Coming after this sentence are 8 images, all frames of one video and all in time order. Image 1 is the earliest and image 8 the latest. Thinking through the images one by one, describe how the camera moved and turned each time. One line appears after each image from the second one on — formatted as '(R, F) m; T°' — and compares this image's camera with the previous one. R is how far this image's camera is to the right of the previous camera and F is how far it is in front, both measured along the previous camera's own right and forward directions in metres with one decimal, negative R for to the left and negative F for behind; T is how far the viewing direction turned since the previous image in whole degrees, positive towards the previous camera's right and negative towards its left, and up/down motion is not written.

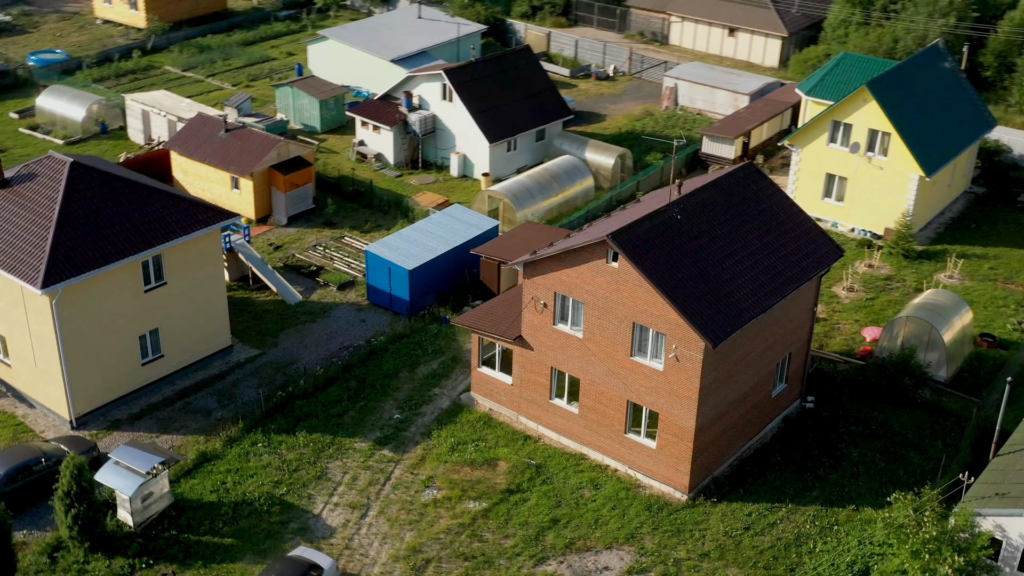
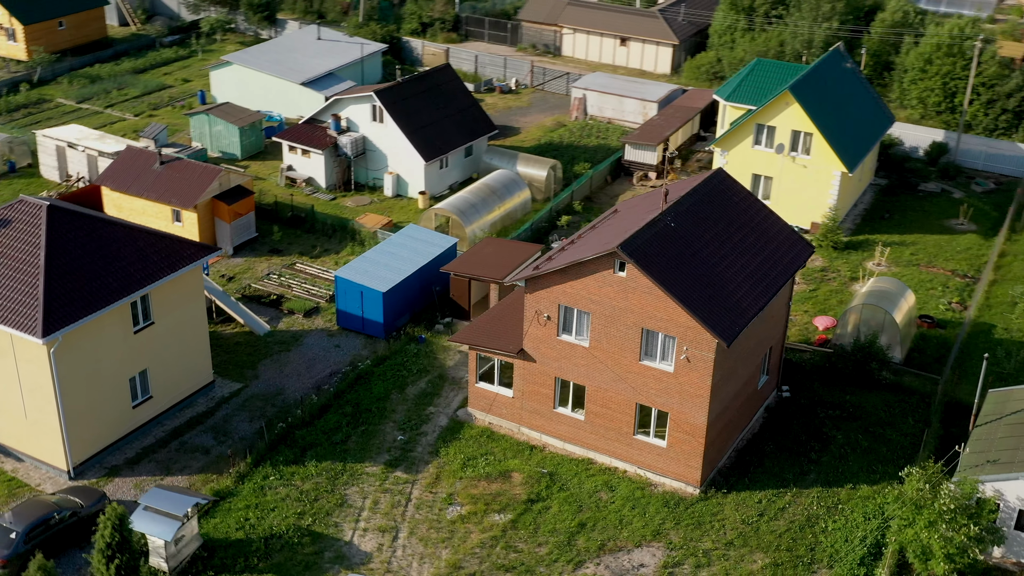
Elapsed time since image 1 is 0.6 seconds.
(-3.3, -0.4) m; +8°
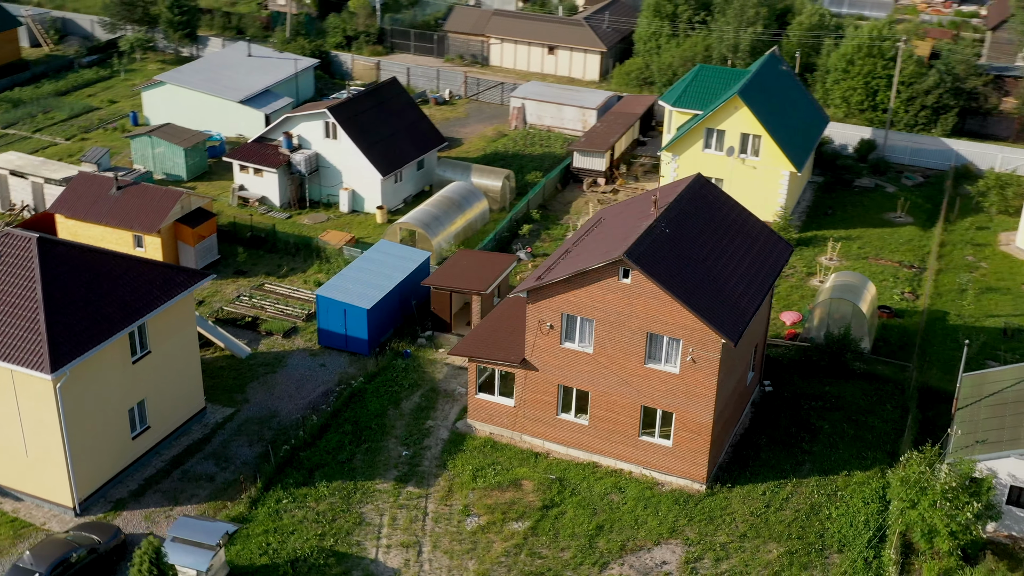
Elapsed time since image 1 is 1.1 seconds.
(-2.4, -0.3) m; +6°
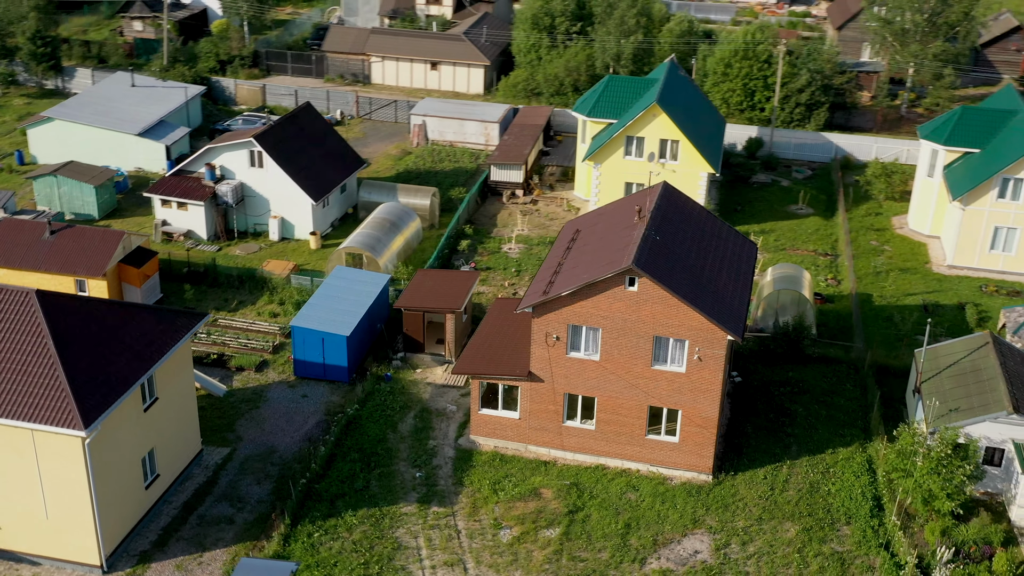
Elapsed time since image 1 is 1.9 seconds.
(-4.1, -0.4) m; +9°
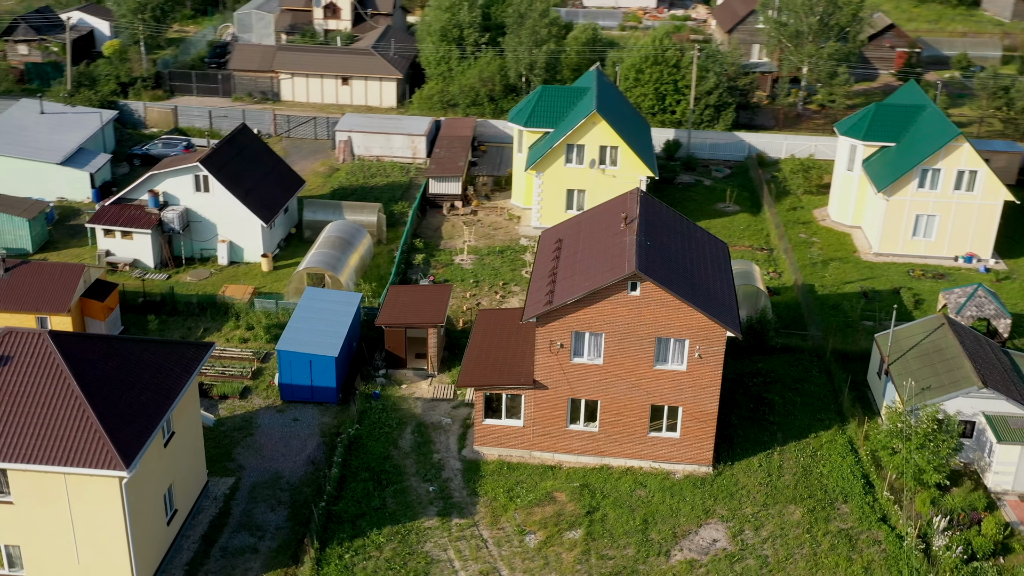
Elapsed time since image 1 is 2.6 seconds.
(-3.3, -0.4) m; +7°
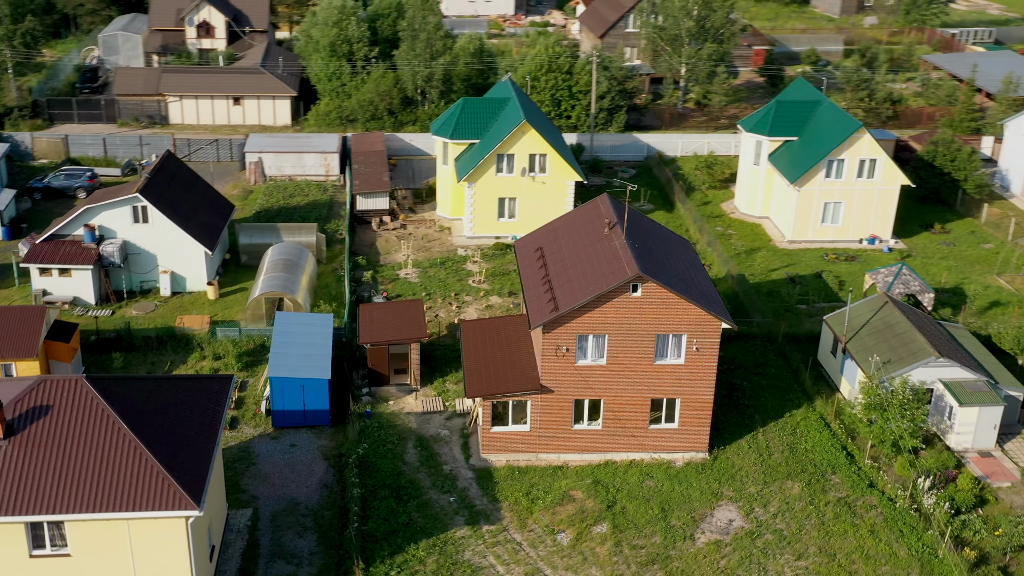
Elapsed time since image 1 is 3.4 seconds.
(-4.3, -0.5) m; +9°
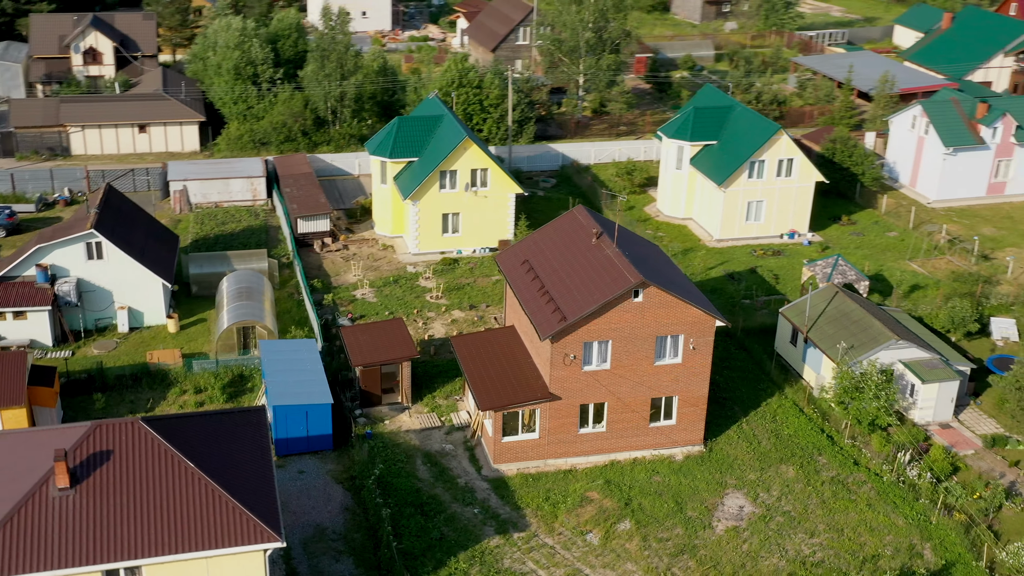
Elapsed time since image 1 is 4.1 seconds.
(-4.0, -0.5) m; +8°
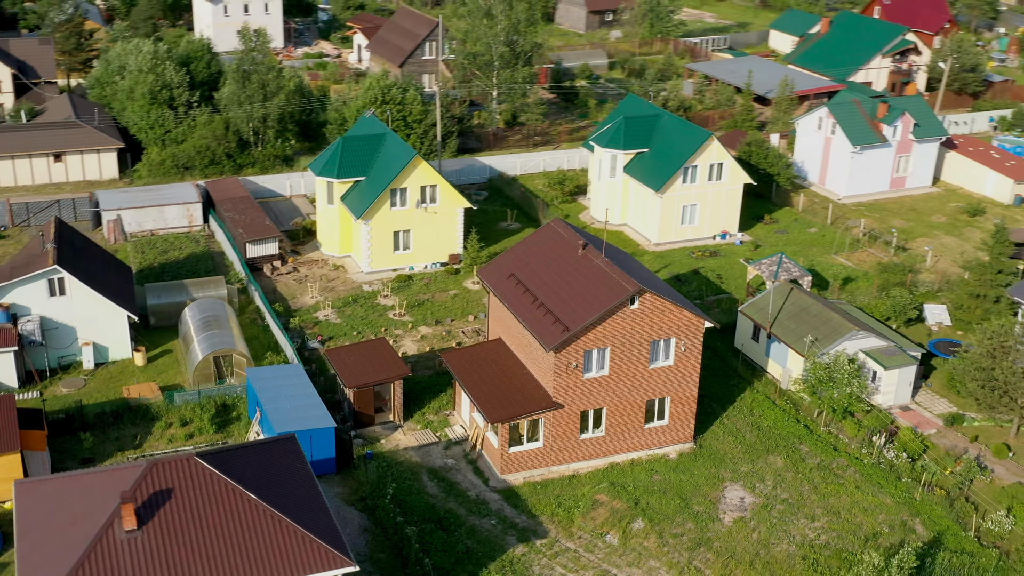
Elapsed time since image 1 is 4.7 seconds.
(-3.5, -0.4) m; +7°
